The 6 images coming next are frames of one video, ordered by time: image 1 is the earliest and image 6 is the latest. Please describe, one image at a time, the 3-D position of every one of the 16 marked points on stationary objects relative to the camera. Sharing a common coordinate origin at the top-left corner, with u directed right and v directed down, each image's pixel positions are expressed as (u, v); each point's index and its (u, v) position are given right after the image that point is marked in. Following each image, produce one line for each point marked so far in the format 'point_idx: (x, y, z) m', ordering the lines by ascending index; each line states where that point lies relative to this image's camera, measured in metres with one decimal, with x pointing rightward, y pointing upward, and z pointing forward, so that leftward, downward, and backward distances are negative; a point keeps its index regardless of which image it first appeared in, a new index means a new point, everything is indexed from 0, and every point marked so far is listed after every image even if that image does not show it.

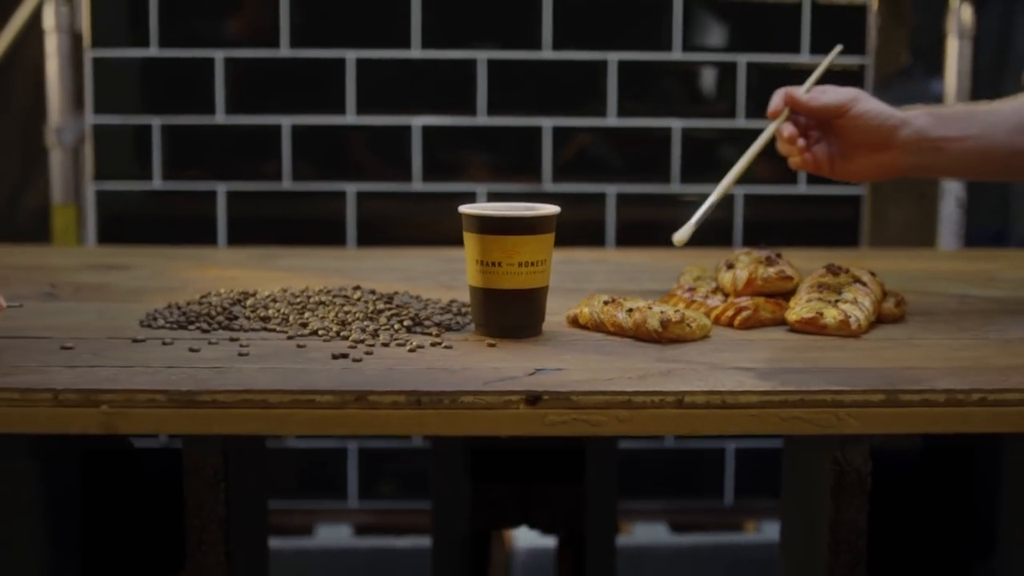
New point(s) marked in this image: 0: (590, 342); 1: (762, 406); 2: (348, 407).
0: (+0.1, 0.0, +0.9) m
1: (+0.1, -0.1, +0.8) m
2: (-0.1, -0.1, +0.8) m
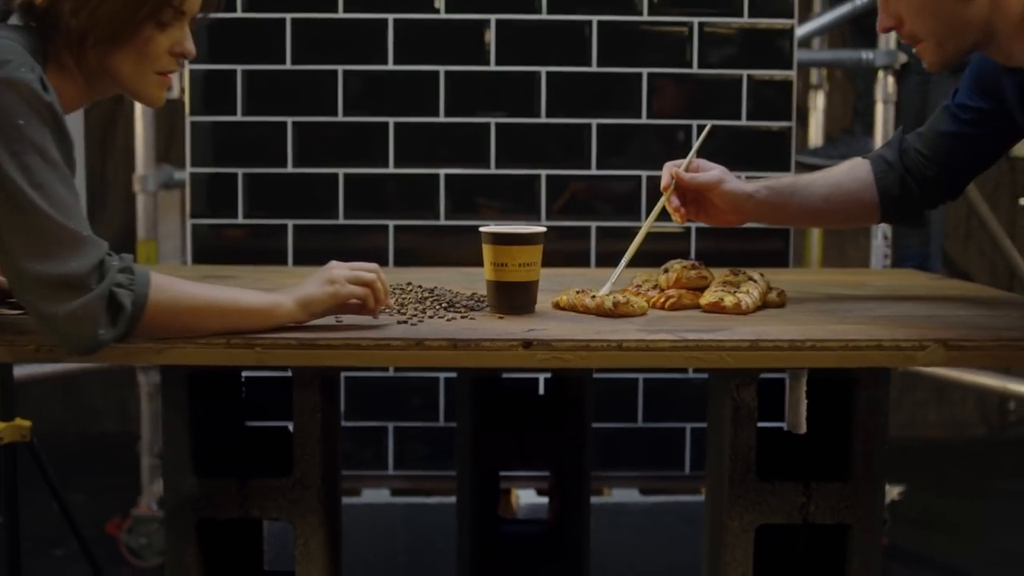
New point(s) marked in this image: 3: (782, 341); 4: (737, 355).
0: (+0.1, 0.0, +1.4) m
1: (+0.1, -0.1, +1.3) m
2: (-0.1, -0.1, +1.2) m
3: (+0.2, 0.0, +1.3) m
4: (+0.2, -0.1, +1.3) m
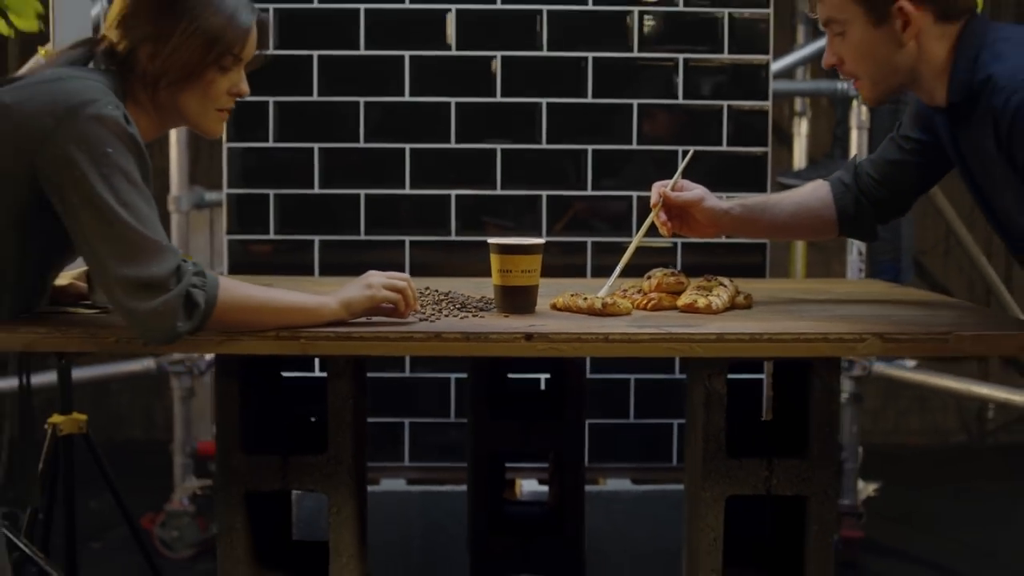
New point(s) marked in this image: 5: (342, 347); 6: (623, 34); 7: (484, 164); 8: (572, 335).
0: (+0.1, 0.0, +1.6) m
1: (+0.1, -0.1, +1.5) m
2: (-0.1, -0.1, +1.5) m
3: (+0.2, 0.0, +1.5) m
4: (+0.2, -0.1, +1.5) m
5: (-0.2, -0.1, +1.4) m
6: (+0.2, +0.5, +2.9) m
7: (-0.1, +0.2, +2.7) m
8: (+0.1, 0.0, +1.5) m
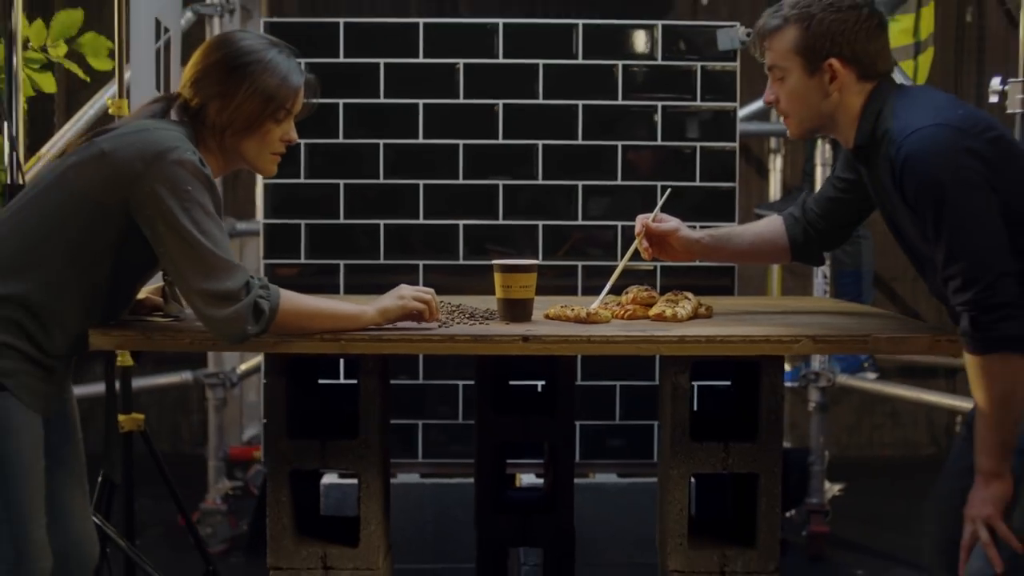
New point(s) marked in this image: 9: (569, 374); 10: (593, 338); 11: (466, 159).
0: (+0.1, 0.0, +2.0) m
1: (+0.1, -0.1, +1.8) m
2: (-0.1, -0.1, +1.8) m
3: (+0.2, -0.1, +1.8) m
4: (+0.2, -0.1, +1.8) m
5: (-0.2, -0.1, +1.8) m
6: (+0.2, +0.5, +3.3) m
7: (-0.1, +0.2, +3.0) m
8: (+0.1, -0.1, +1.8) m
9: (+0.1, -0.1, +2.2) m
10: (+0.1, -0.1, +1.8) m
11: (-0.1, +0.3, +3.0) m
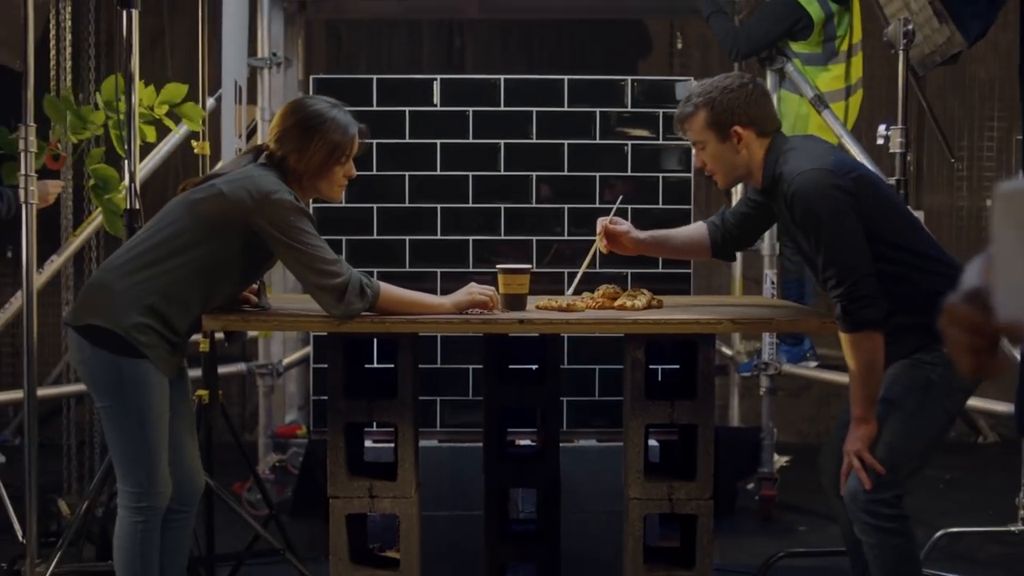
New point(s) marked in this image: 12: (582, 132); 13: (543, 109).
0: (+0.1, 0.0, +2.6) m
1: (+0.1, -0.1, +2.5) m
2: (-0.1, -0.1, +2.5) m
3: (+0.2, -0.1, +2.5) m
4: (+0.2, -0.1, +2.5) m
5: (-0.2, -0.1, +2.5) m
6: (+0.2, +0.5, +4.0) m
7: (-0.1, +0.2, +3.7) m
8: (+0.1, -0.1, +2.5) m
9: (+0.1, -0.1, +2.9) m
10: (+0.1, -0.1, +2.5) m
11: (-0.1, +0.3, +3.7) m
12: (+0.2, +0.4, +4.0) m
13: (+0.1, +0.5, +4.0) m
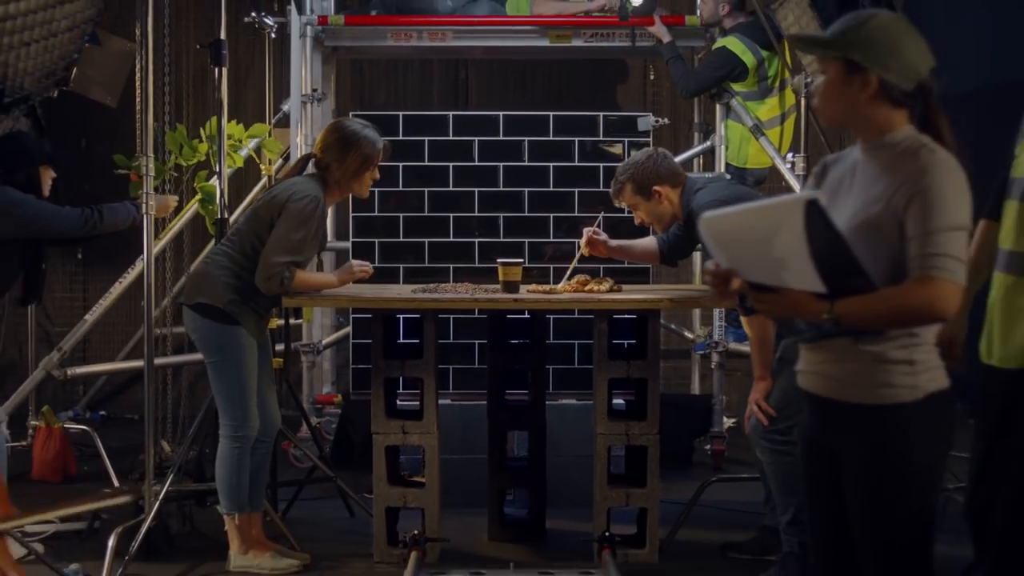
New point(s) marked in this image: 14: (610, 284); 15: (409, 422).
0: (0.0, 0.0, +3.5) m
1: (+0.1, 0.0, +3.4) m
2: (-0.1, 0.0, +3.4) m
3: (+0.2, 0.0, +3.4) m
4: (+0.2, 0.0, +3.4) m
5: (-0.2, 0.0, +3.4) m
6: (+0.2, +0.5, +4.9) m
7: (-0.1, +0.2, +4.6) m
8: (+0.1, 0.0, +3.4) m
9: (+0.1, -0.1, +3.8) m
10: (+0.1, 0.0, +3.4) m
11: (-0.1, +0.3, +4.6) m
12: (+0.2, +0.5, +4.9) m
13: (+0.1, +0.5, +4.9) m
14: (+0.2, 0.0, +3.6) m
15: (-0.3, -0.3, +3.6) m
